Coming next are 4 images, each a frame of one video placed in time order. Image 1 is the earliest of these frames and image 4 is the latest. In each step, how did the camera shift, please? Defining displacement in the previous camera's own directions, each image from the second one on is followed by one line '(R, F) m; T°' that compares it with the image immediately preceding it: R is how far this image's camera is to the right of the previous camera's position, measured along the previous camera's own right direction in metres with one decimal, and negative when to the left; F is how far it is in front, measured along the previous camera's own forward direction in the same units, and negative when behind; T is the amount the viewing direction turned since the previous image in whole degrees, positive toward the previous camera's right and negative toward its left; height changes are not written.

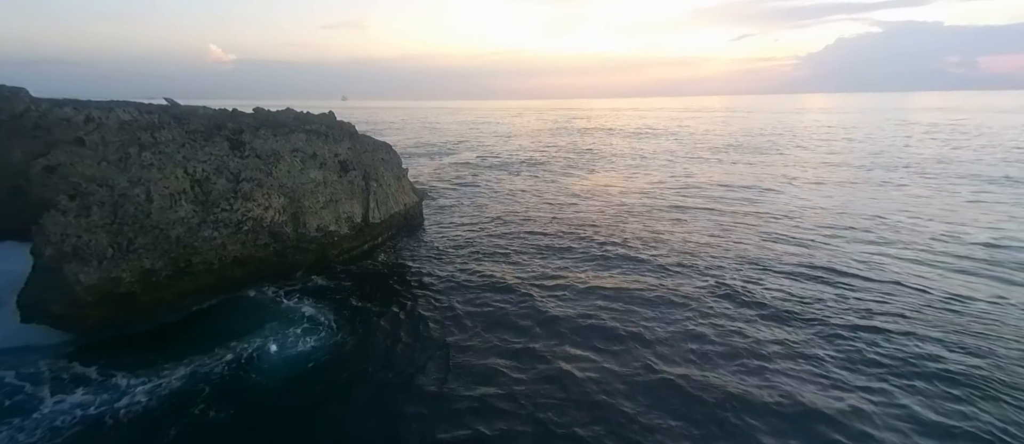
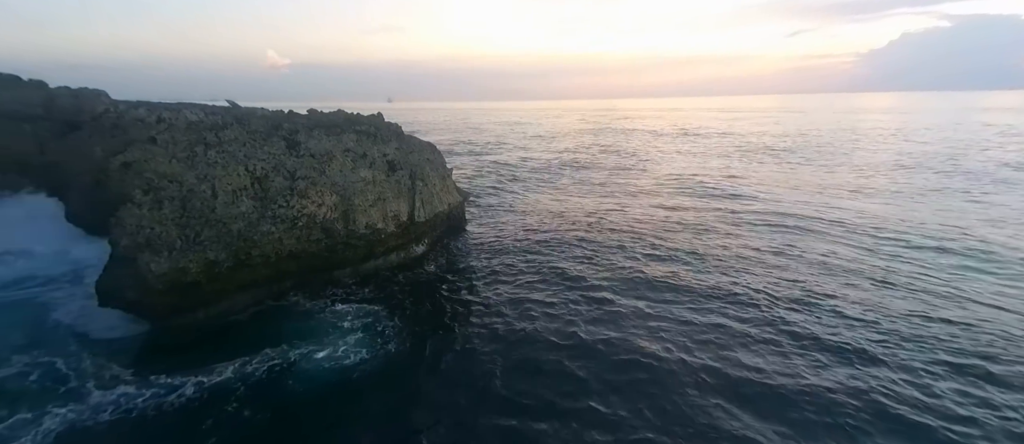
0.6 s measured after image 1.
(-0.6, +0.3) m; -5°
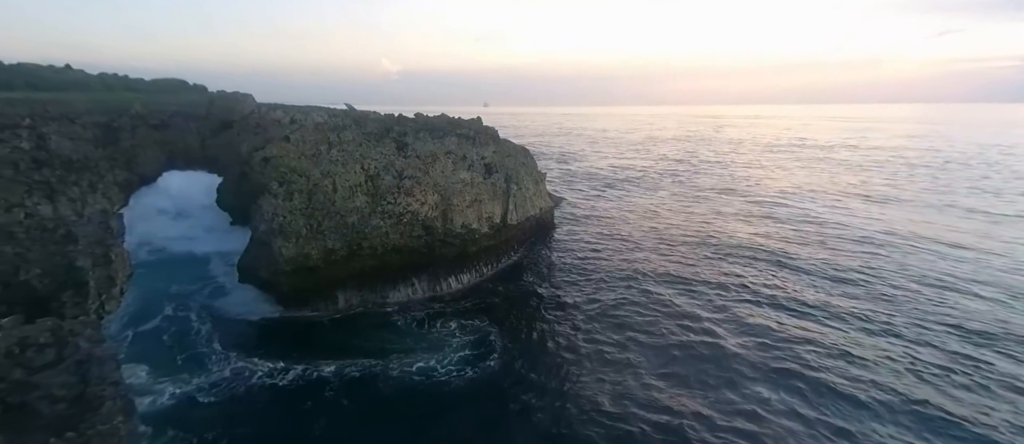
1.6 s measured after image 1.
(-0.8, +0.2) m; -11°
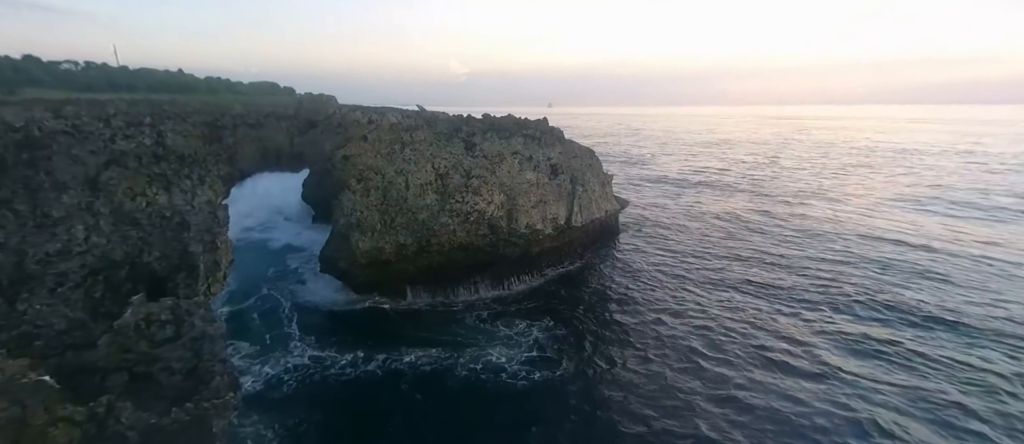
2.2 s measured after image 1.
(-0.4, +0.2) m; -8°
